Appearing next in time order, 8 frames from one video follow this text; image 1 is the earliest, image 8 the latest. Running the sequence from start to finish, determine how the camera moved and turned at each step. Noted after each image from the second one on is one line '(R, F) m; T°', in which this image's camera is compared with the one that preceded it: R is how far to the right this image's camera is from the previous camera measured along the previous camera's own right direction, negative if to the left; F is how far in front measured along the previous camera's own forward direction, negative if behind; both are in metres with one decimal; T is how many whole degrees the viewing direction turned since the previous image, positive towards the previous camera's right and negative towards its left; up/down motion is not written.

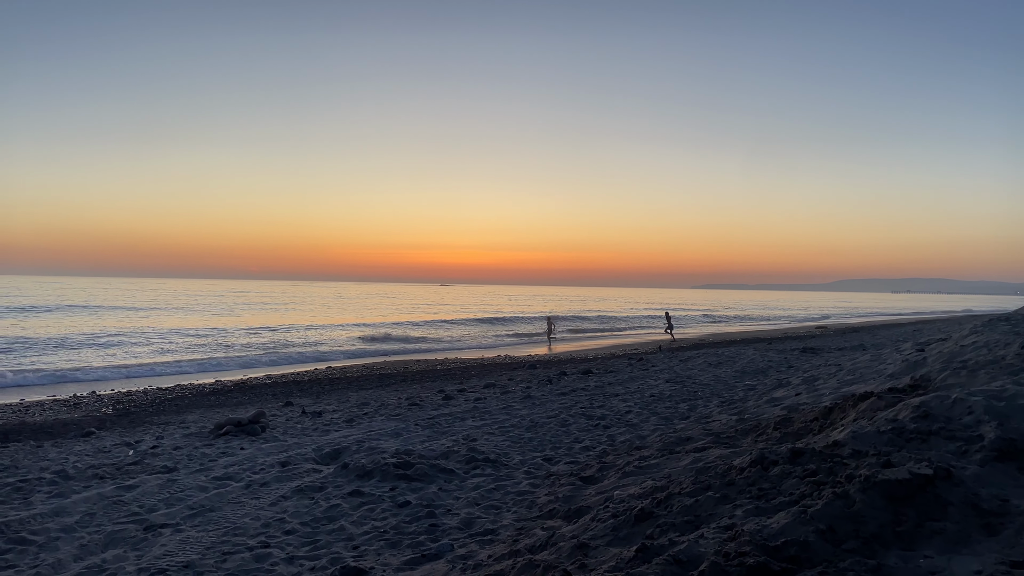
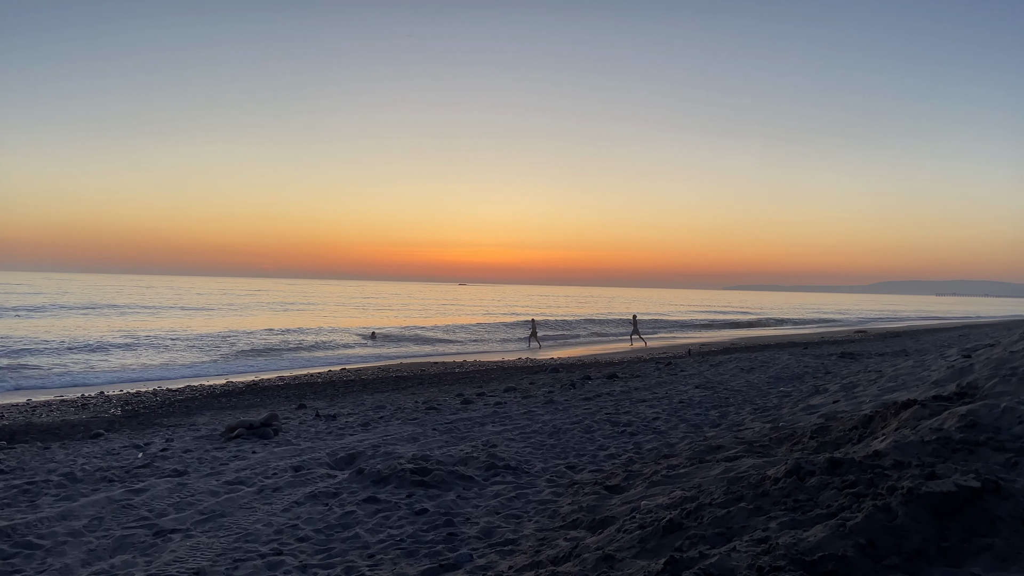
(+0.2, +0.5) m; -2°
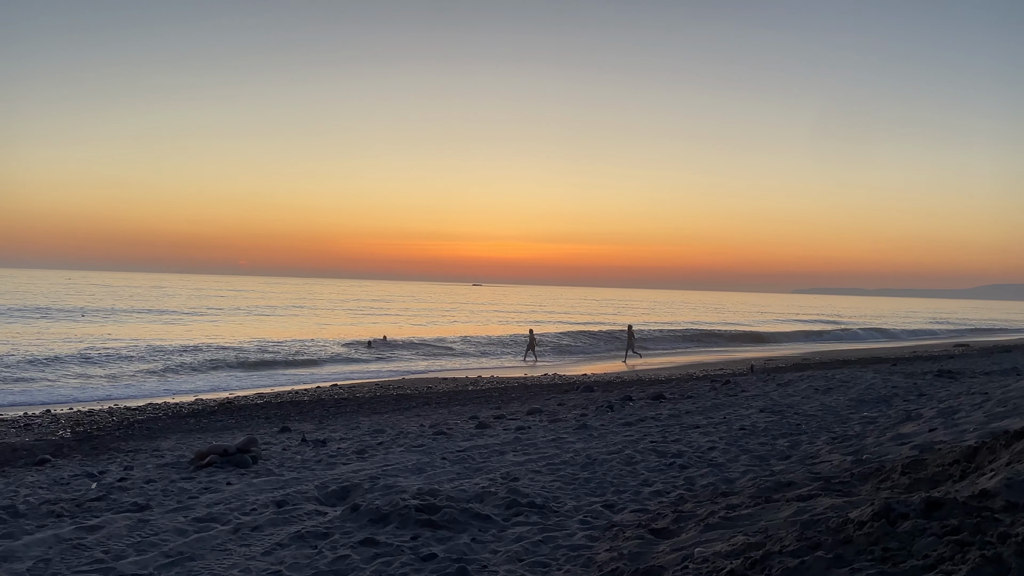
(+0.5, +1.9) m; -4°
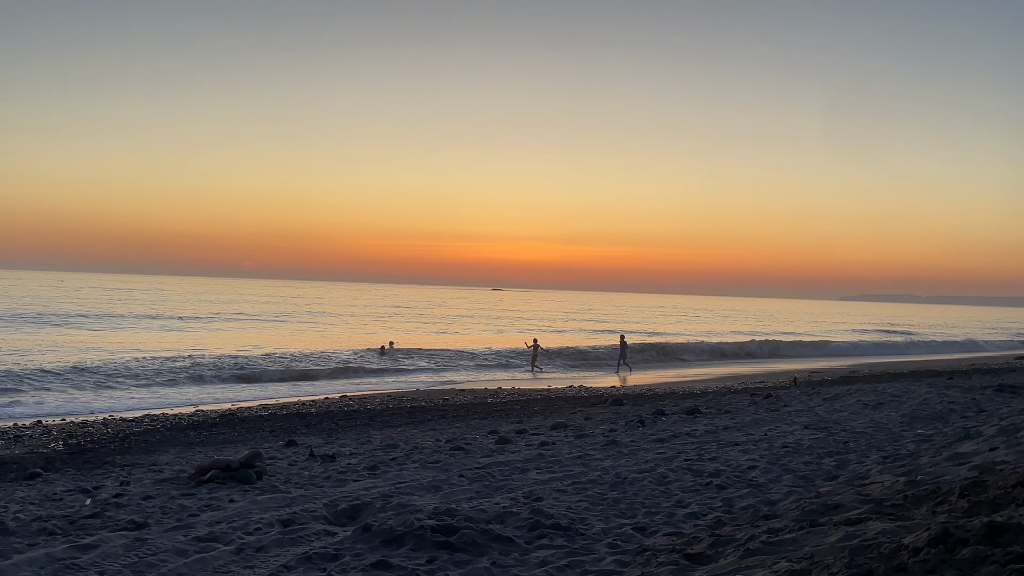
(+0.1, +0.7) m; -2°
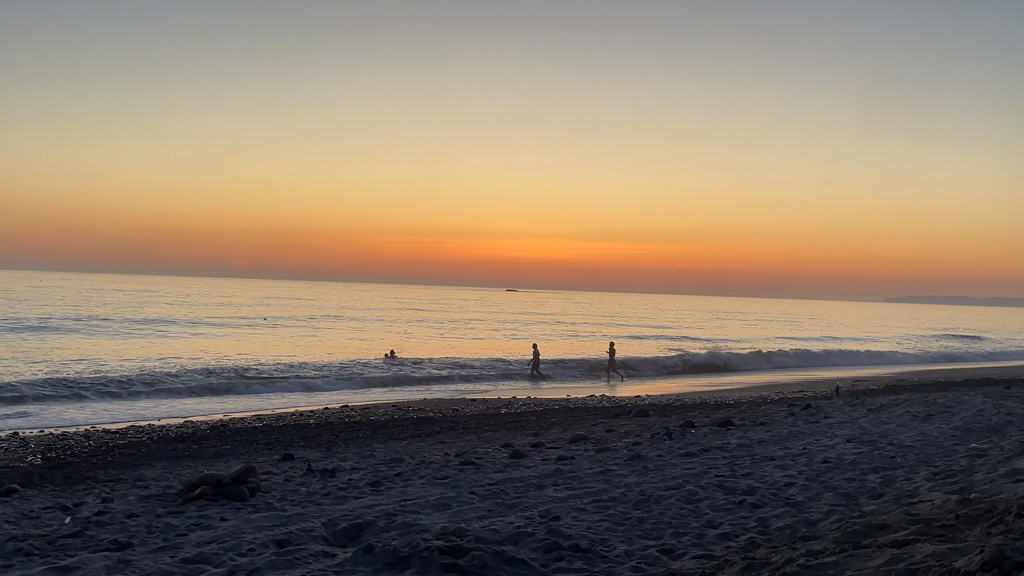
(+0.1, +0.7) m; -2°
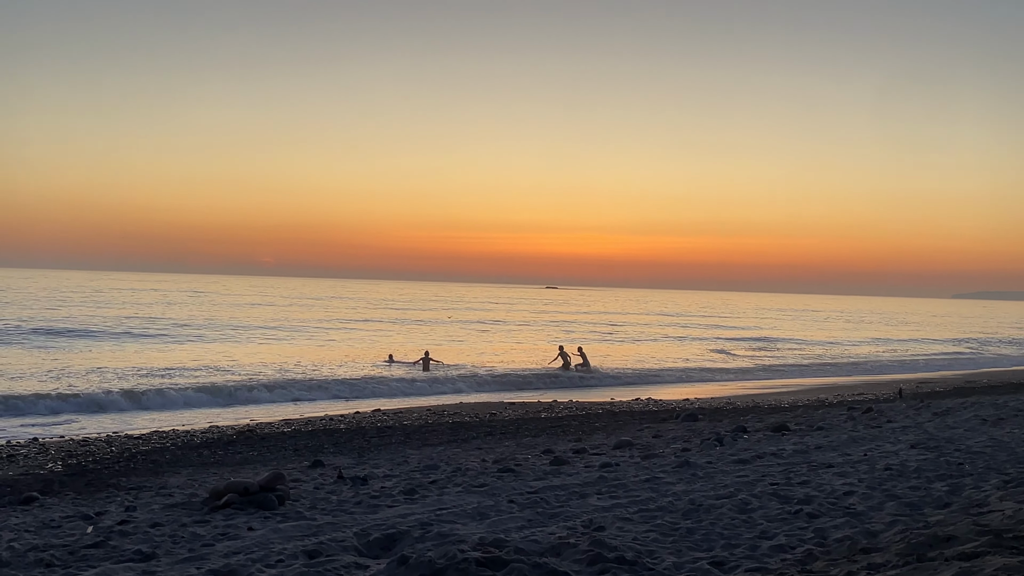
(-0.1, +0.5) m; -2°
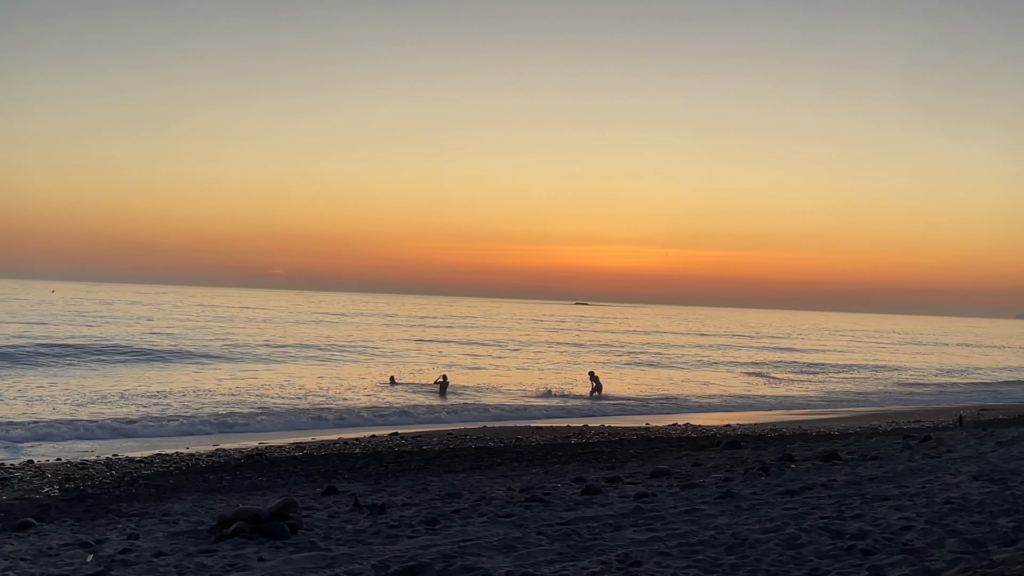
(0.0, +0.5) m; -2°
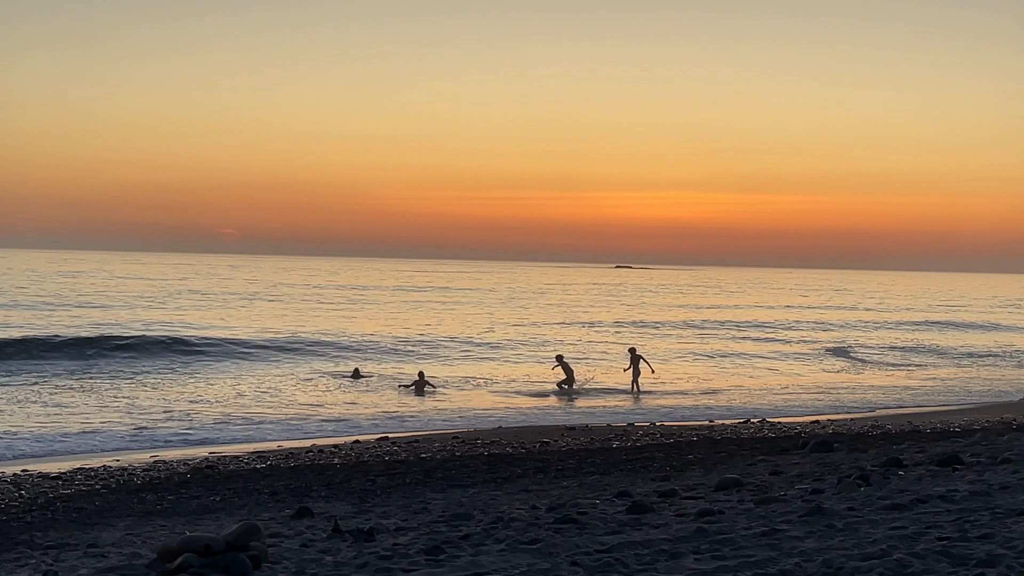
(0.0, +1.7) m; -2°
